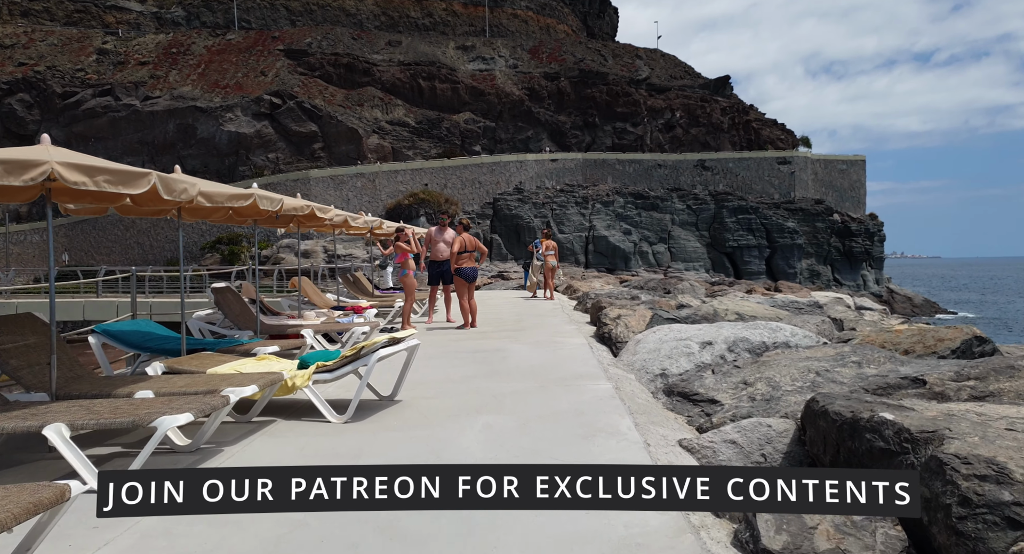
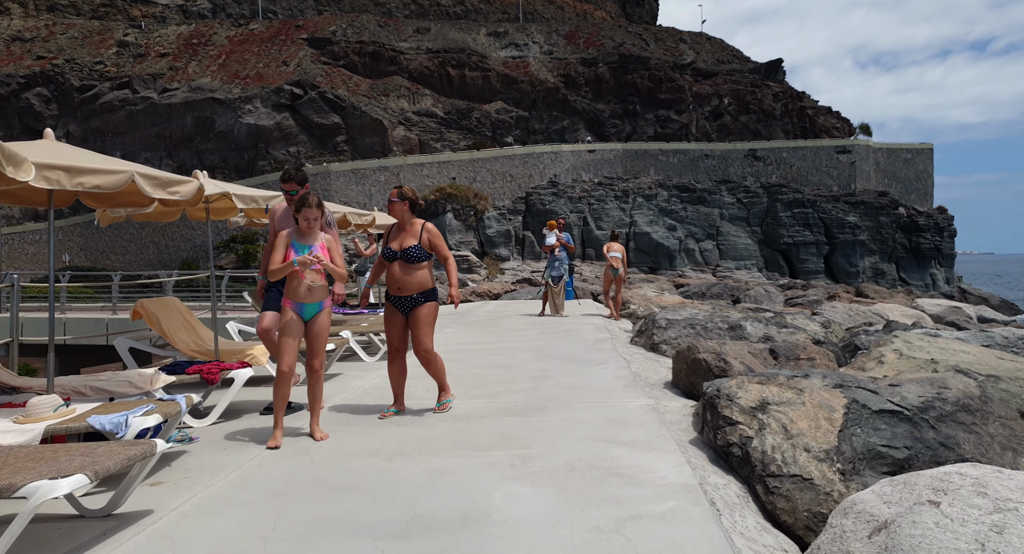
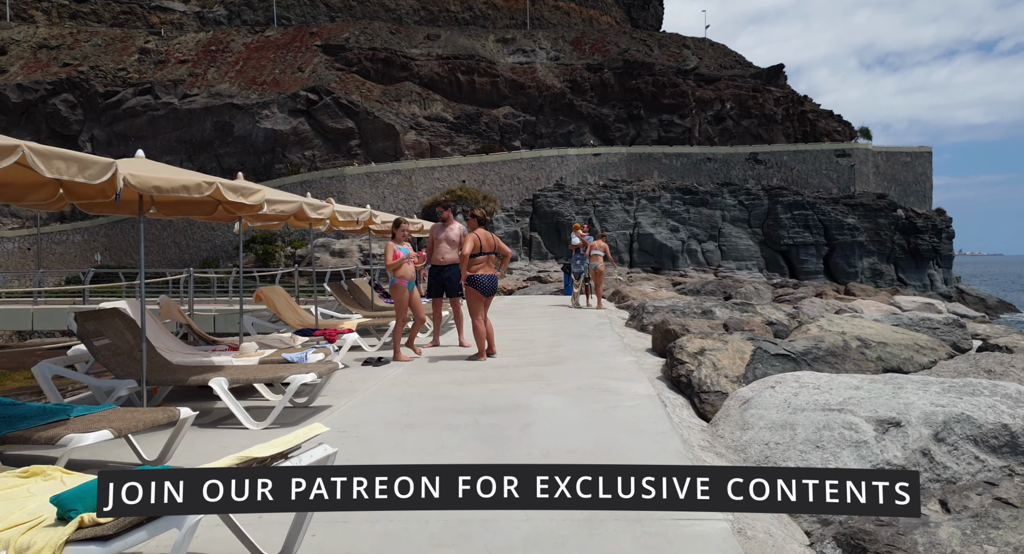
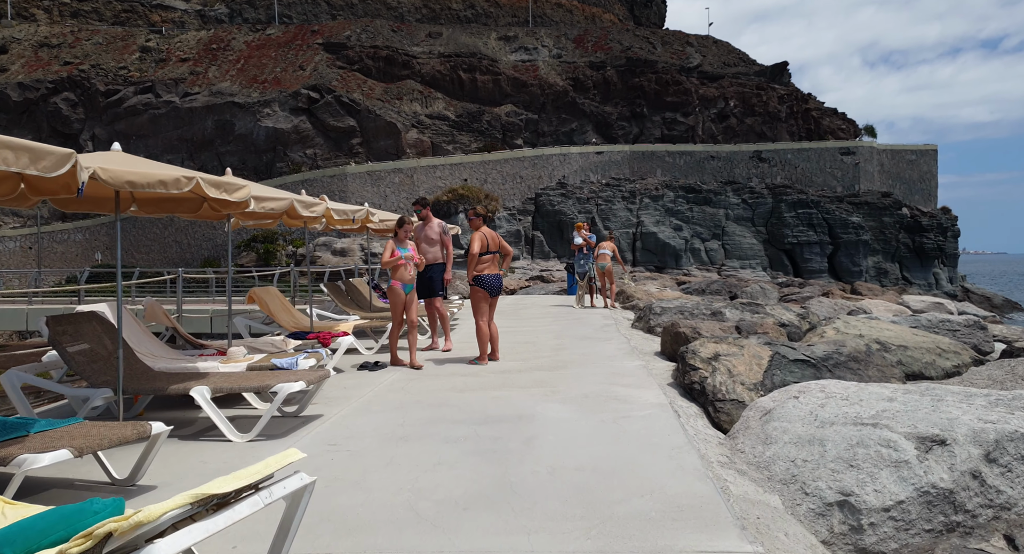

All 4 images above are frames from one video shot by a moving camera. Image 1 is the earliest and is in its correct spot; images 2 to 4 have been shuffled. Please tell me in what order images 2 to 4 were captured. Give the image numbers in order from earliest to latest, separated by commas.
3, 4, 2
